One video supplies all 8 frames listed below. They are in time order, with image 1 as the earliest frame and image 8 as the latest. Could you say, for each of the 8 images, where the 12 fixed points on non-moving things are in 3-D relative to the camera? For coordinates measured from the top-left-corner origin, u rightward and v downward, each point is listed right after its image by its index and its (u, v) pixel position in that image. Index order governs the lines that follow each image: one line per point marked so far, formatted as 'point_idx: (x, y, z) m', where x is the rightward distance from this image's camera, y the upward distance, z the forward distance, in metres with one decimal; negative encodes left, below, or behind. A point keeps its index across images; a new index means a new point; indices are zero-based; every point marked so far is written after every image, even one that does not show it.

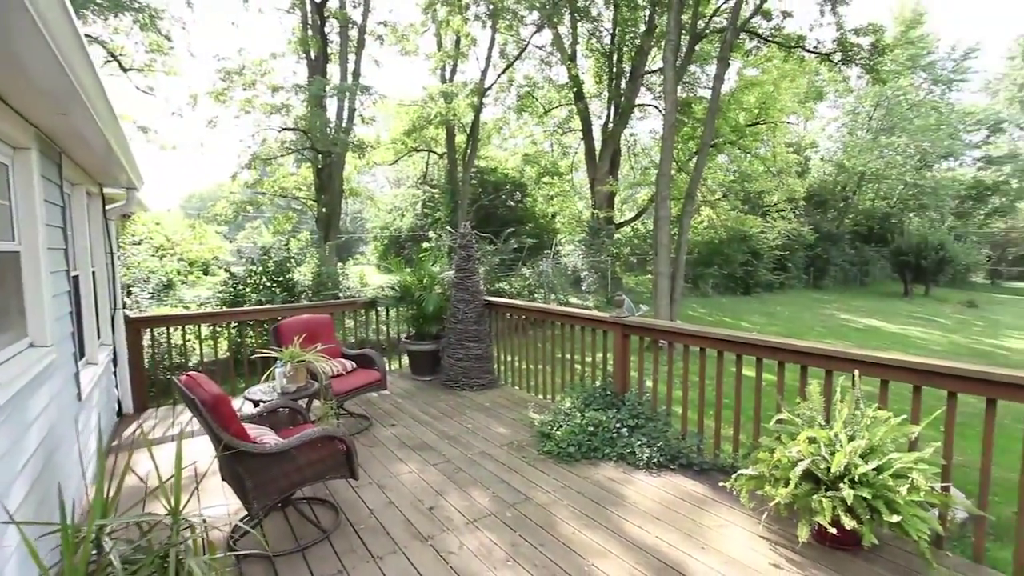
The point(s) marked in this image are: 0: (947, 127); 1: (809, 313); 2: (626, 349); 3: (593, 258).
0: (+16.3, +6.0, +20.0) m
1: (+8.1, -0.7, +14.5) m
2: (+0.7, -0.4, +3.3) m
3: (+1.7, +0.6, +11.4) m
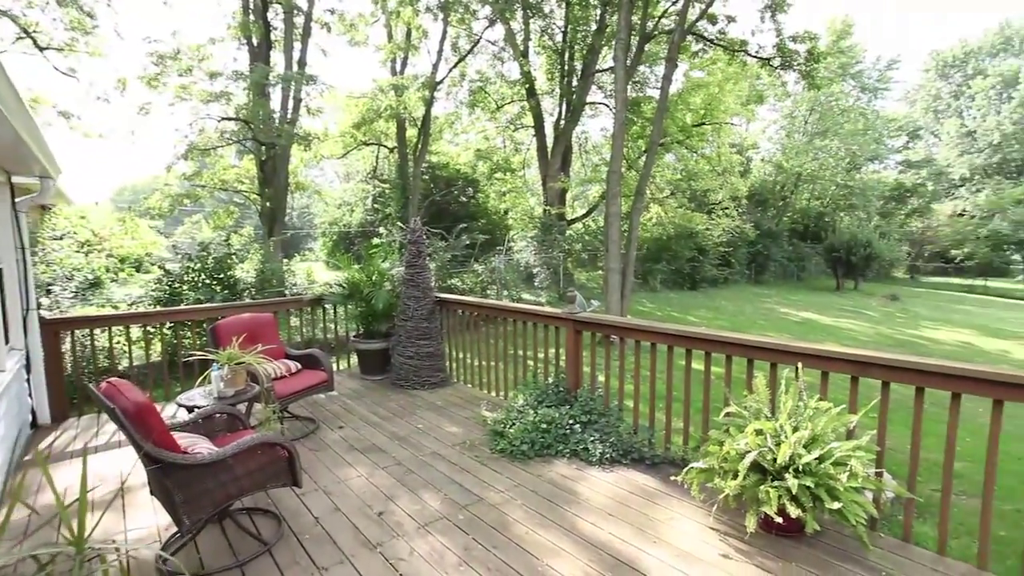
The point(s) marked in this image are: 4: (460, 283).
0: (+14.5, +6.3, +21.2) m
1: (+6.8, -0.5, +15.1) m
2: (+0.4, -0.4, +3.3) m
3: (+0.7, +0.7, +11.5) m
4: (-0.9, +0.1, +9.2) m
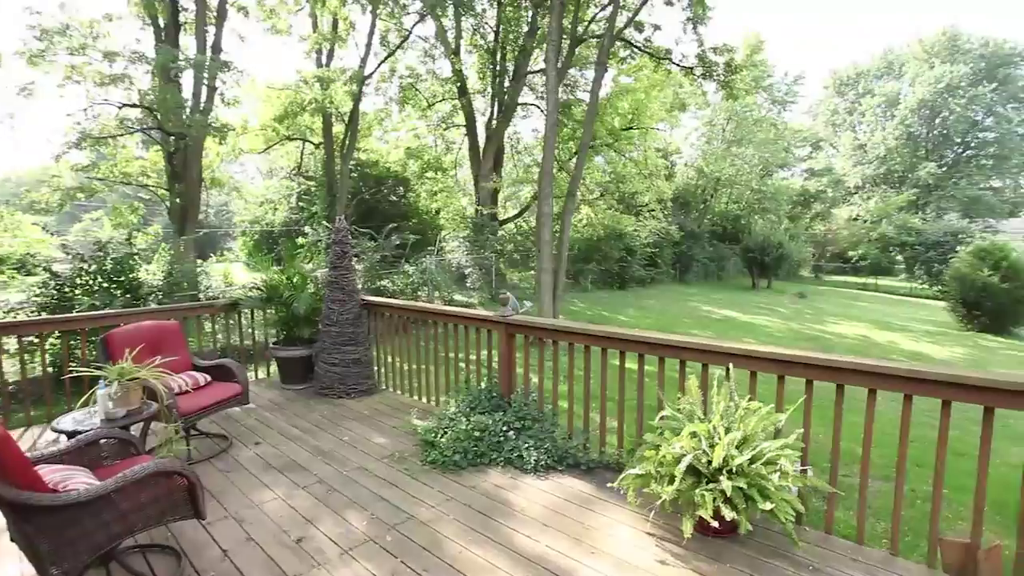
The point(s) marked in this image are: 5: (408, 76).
0: (+11.6, +6.3, +22.8) m
1: (+4.9, -0.5, +15.7) m
2: (0.0, -0.4, +3.2) m
3: (-0.8, +0.7, +11.4) m
4: (-2.0, +0.1, +8.9) m
5: (-2.4, +4.9, +12.1) m
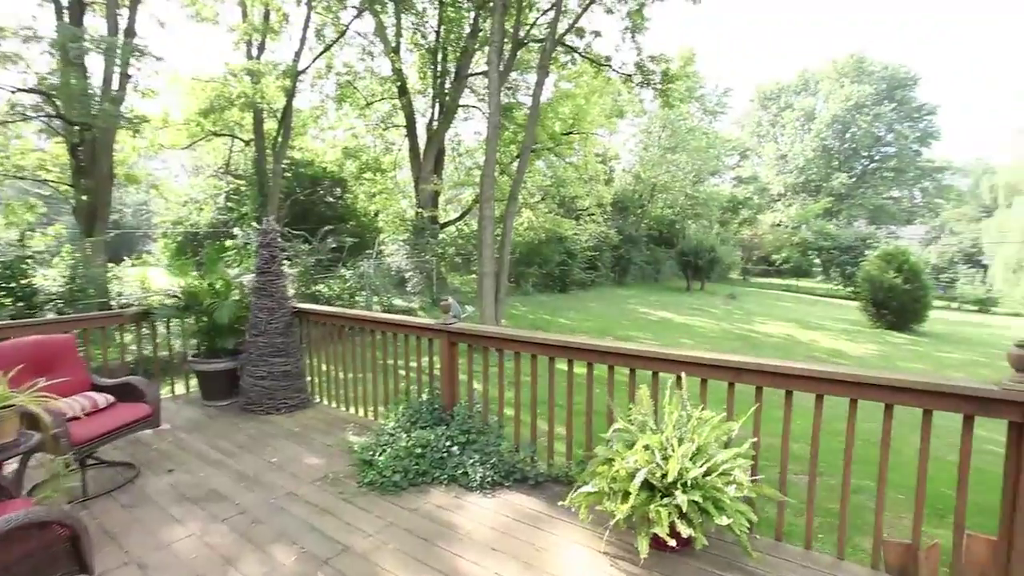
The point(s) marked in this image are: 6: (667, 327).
0: (+9.1, +6.2, +23.8) m
1: (+3.1, -0.6, +16.0) m
2: (-0.3, -0.4, +3.1) m
3: (-2.0, +0.6, +11.1) m
4: (-3.0, 0.0, +8.5) m
5: (-3.7, +4.8, +11.6) m
6: (+4.0, -1.0, +13.6) m
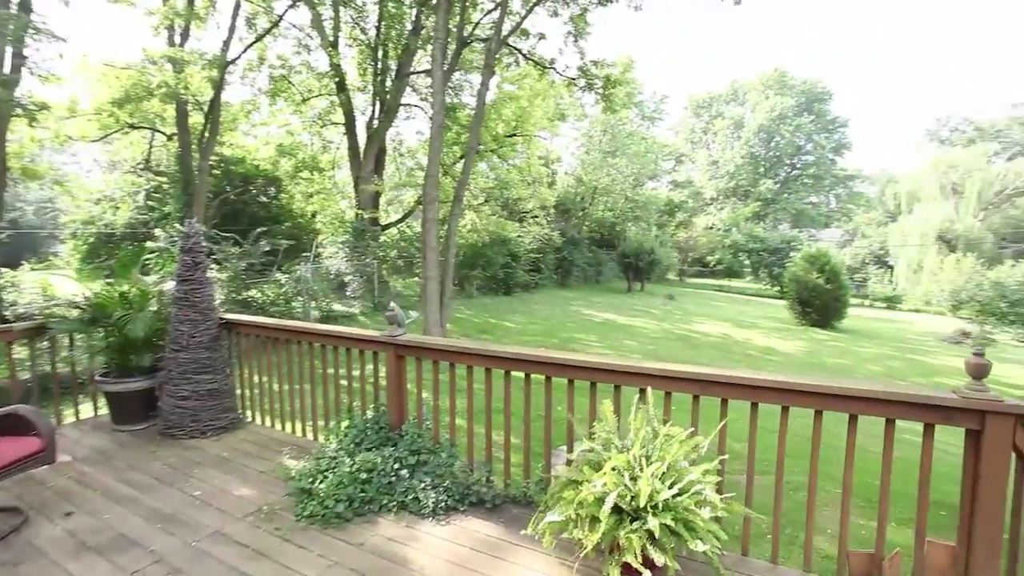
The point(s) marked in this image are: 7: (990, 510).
0: (+6.5, +6.2, +24.5) m
1: (+1.5, -0.7, +16.1) m
2: (-0.6, -0.5, +2.9) m
3: (-3.1, +0.5, +10.7) m
4: (-3.8, -0.1, +7.9) m
5: (-4.9, +4.7, +11.0) m
6: (+2.6, -1.1, +13.8) m
7: (+1.6, -0.7, +1.7) m
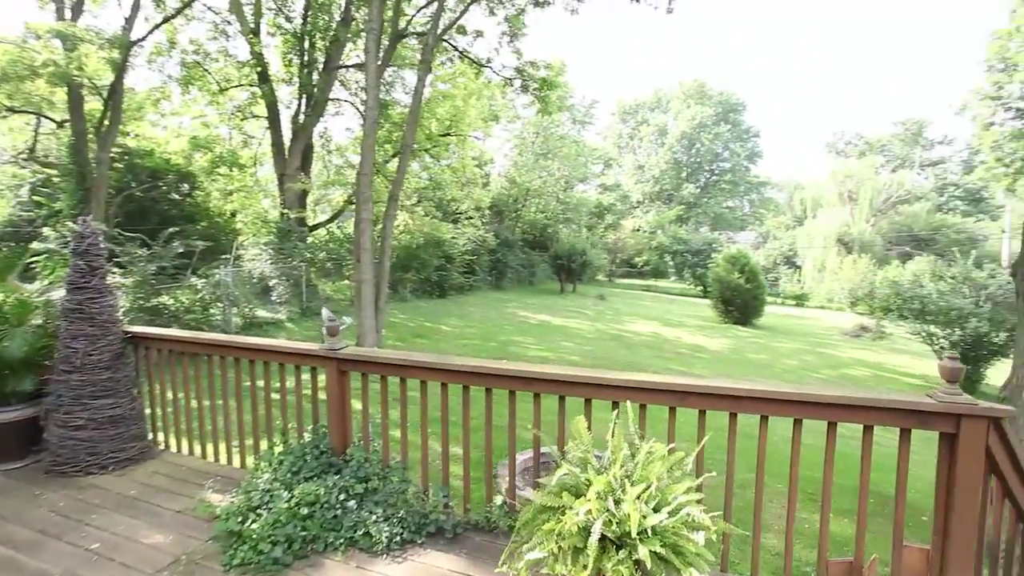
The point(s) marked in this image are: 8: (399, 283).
0: (+3.3, +6.1, +25.0) m
1: (-0.5, -0.7, +16.0) m
2: (-0.8, -0.5, +2.6) m
3: (-4.3, +0.4, +10.0) m
4: (-4.7, -0.2, +7.2) m
5: (-6.2, +4.5, +10.1) m
6: (+1.0, -1.1, +13.9) m
7: (+1.5, -0.7, +1.7) m
8: (-3.5, +0.2, +16.7) m
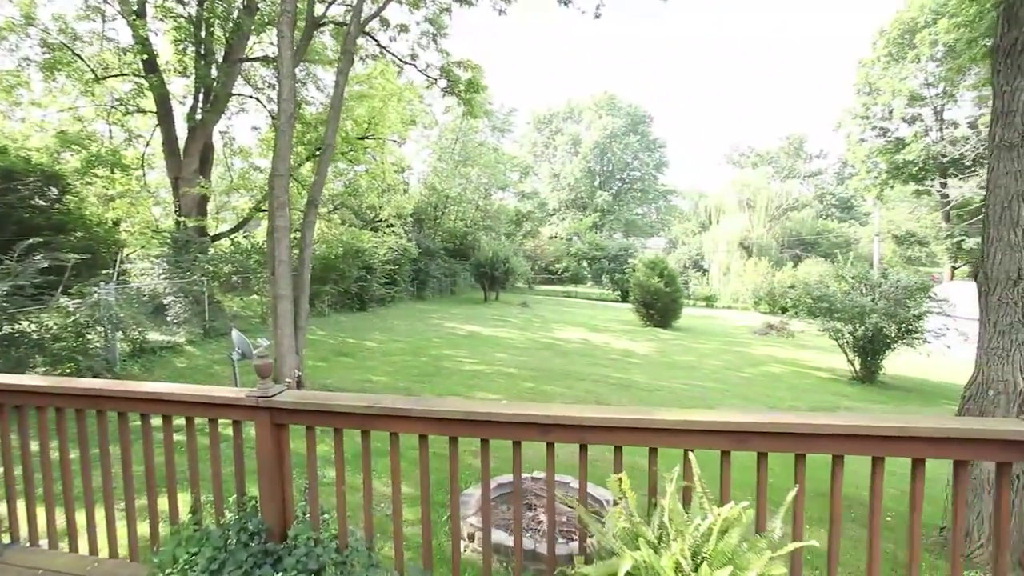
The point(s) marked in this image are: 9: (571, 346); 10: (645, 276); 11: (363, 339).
0: (-0.4, +5.7, +24.8) m
1: (-2.6, -1.1, +15.2) m
2: (-0.8, -0.6, +1.9) m
3: (-5.5, +0.1, +8.7) m
4: (-5.4, -0.4, +5.9) m
5: (-7.4, +4.2, +8.6) m
6: (-0.8, -1.3, +13.3) m
7: (+1.6, -0.8, +1.5) m
8: (-5.7, -0.2, +15.4) m
9: (+1.6, -1.5, +14.0) m
10: (+4.7, +0.4, +18.5) m
11: (-3.4, -1.2, +12.2) m
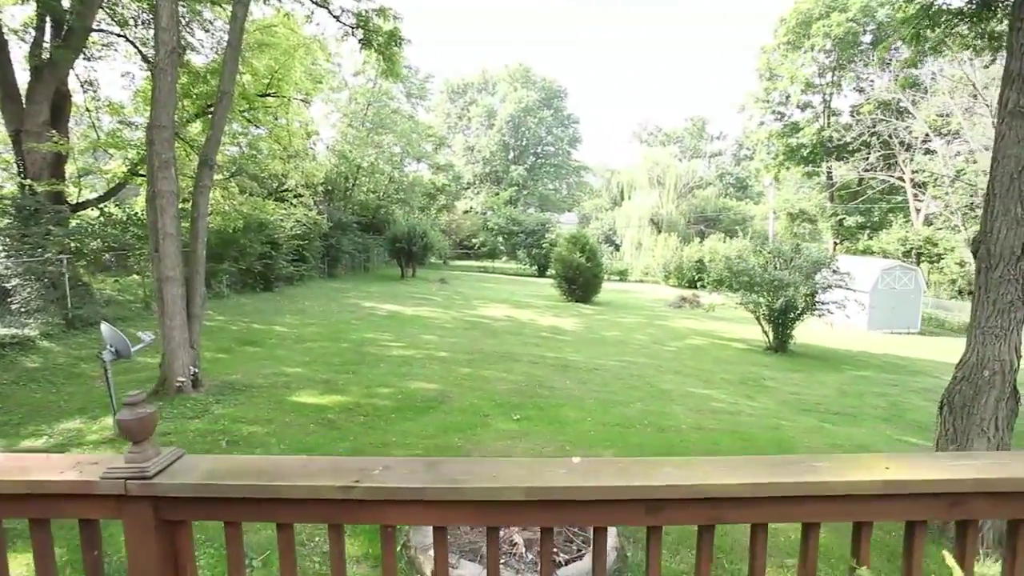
0: (-4.1, +6.8, +23.4) m
1: (-4.6, -0.5, +14.0) m
2: (-0.7, -0.6, +1.1) m
3: (-6.4, +0.4, +7.0) m
4: (-5.8, -0.3, +4.3) m
5: (-8.3, +4.4, +6.4) m
6: (-2.6, -0.8, +12.4) m
7: (+1.8, -0.7, +1.1) m
8: (-7.8, +0.3, +13.6) m
9: (-0.3, -0.9, +13.4) m
10: (+2.1, +1.3, +18.3) m
11: (-4.9, -0.7, +10.8) m
